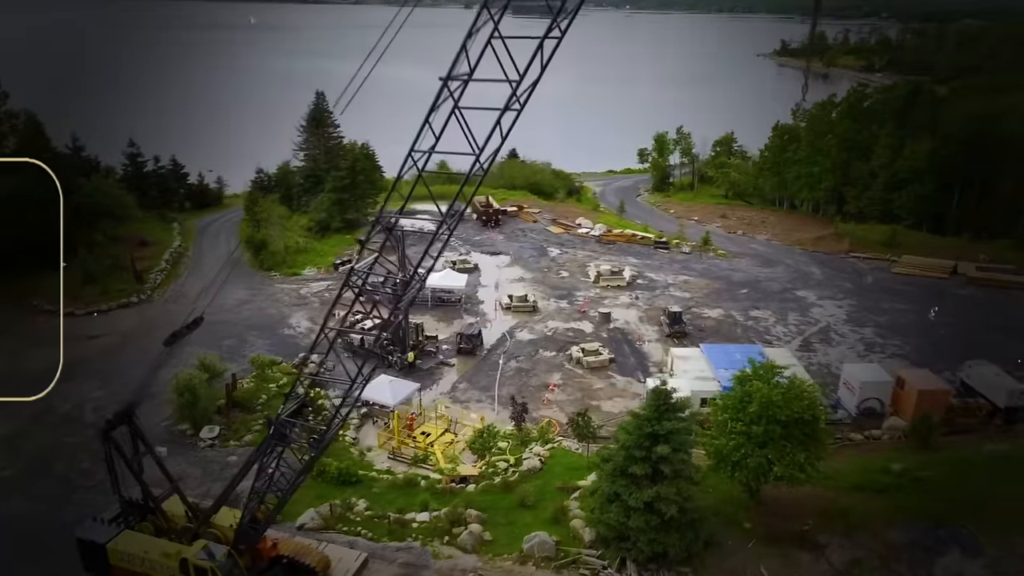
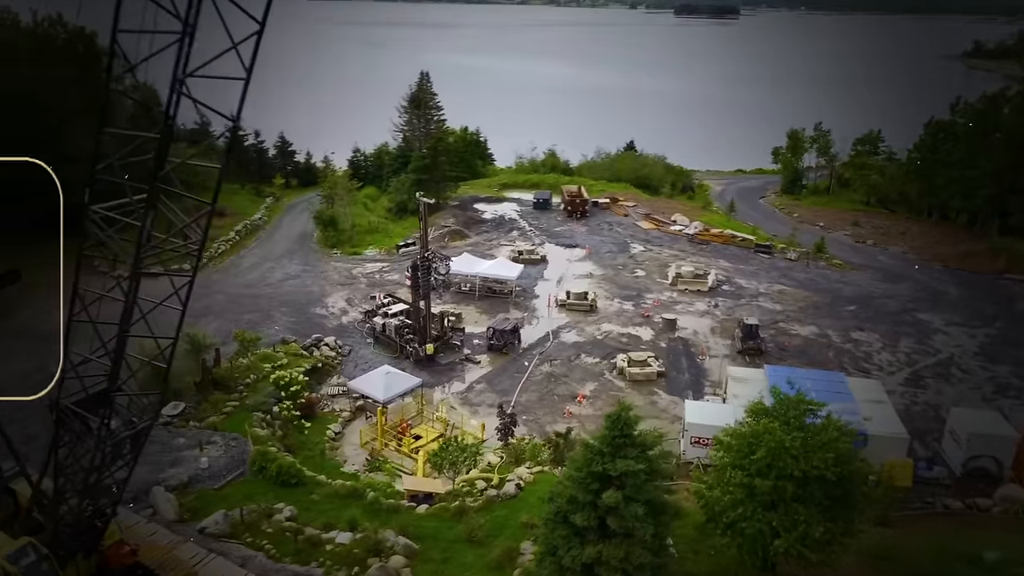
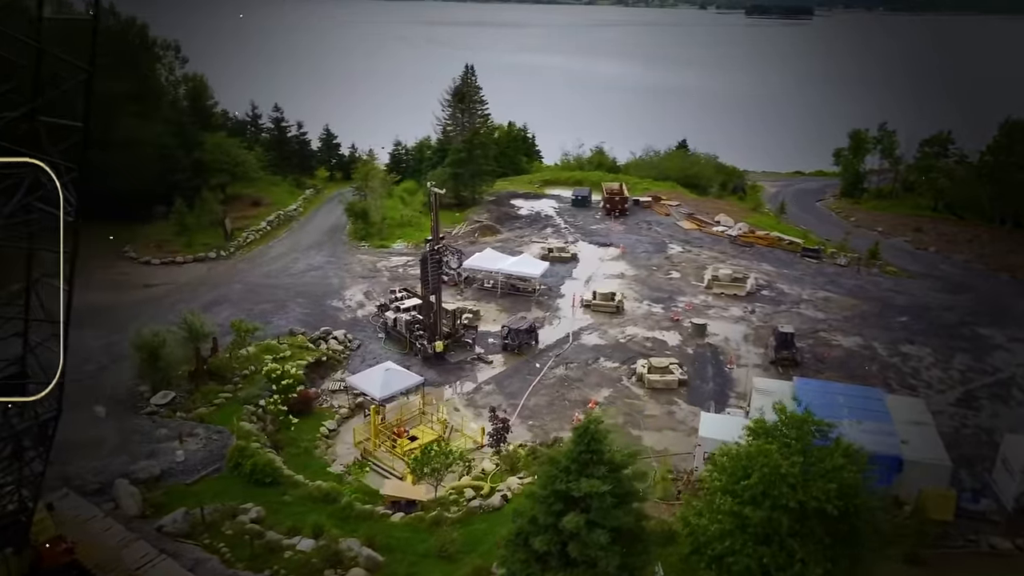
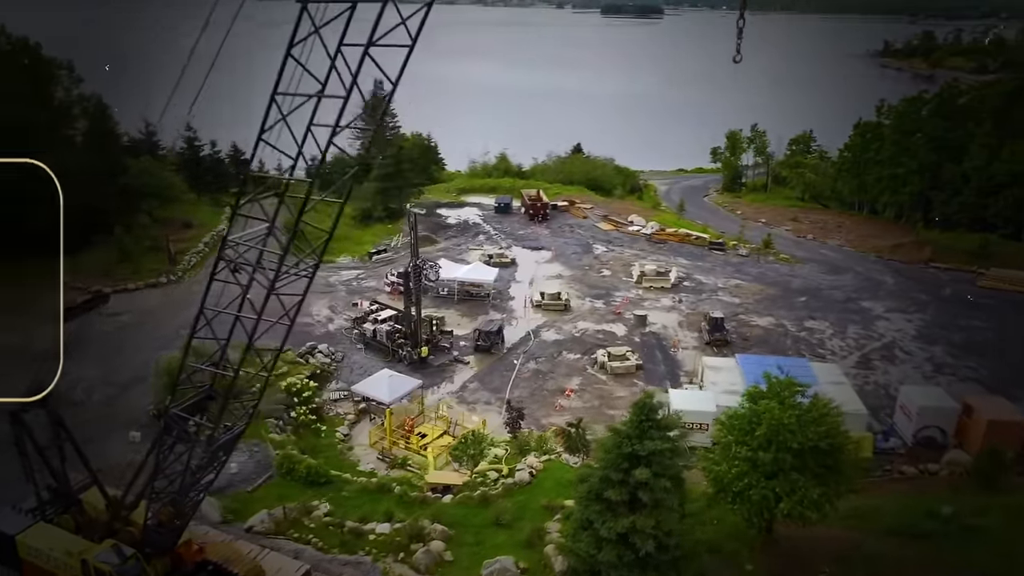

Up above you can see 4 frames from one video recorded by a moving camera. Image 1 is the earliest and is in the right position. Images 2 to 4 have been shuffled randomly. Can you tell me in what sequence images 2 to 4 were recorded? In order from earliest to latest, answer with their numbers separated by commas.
4, 2, 3
